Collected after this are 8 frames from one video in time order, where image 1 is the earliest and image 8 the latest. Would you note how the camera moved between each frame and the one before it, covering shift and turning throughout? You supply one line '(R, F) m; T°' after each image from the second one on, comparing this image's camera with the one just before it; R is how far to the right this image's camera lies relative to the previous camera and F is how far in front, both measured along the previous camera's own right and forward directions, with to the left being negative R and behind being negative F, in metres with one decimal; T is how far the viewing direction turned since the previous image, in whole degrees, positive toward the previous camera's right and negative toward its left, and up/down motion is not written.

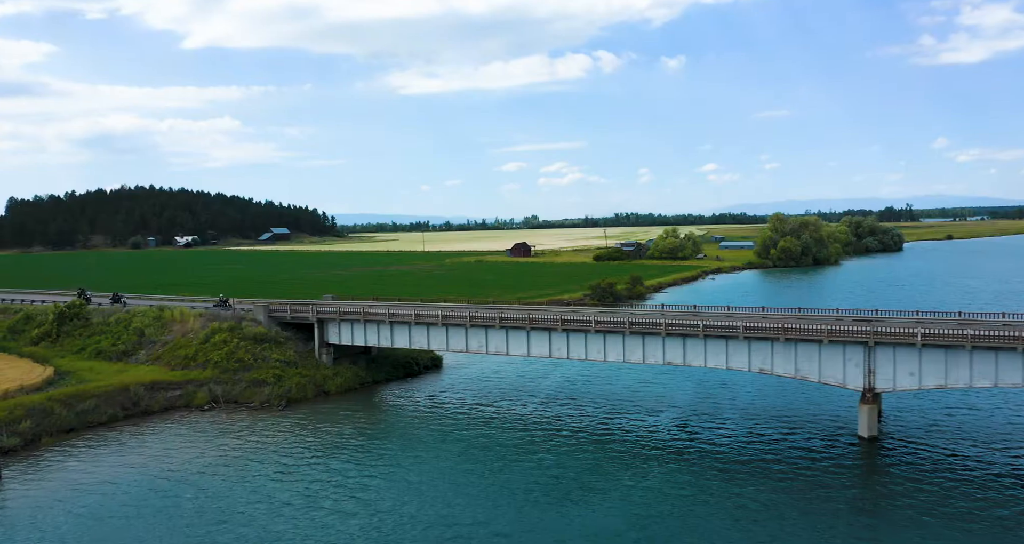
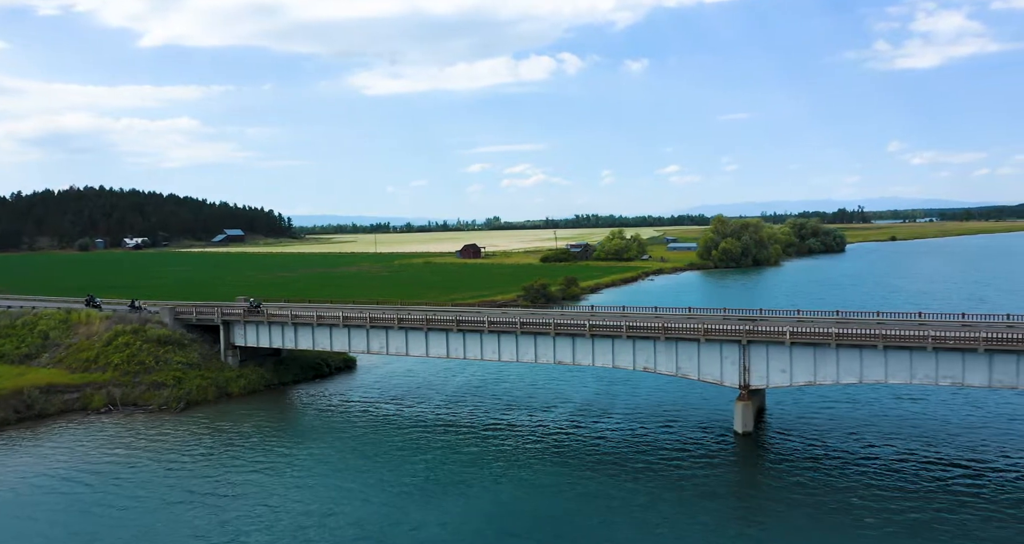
(+4.6, -0.6) m; +2°
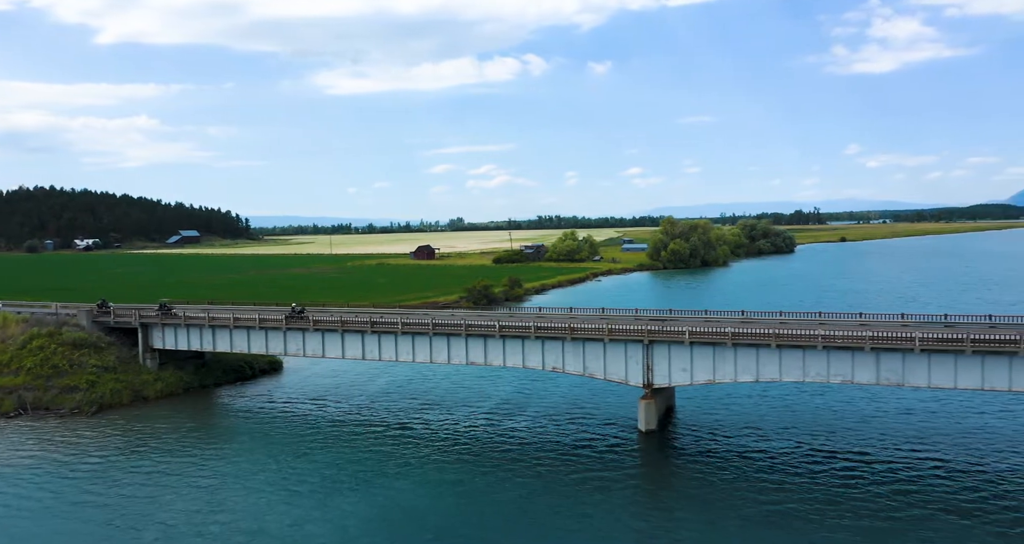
(+3.4, -0.4) m; +2°
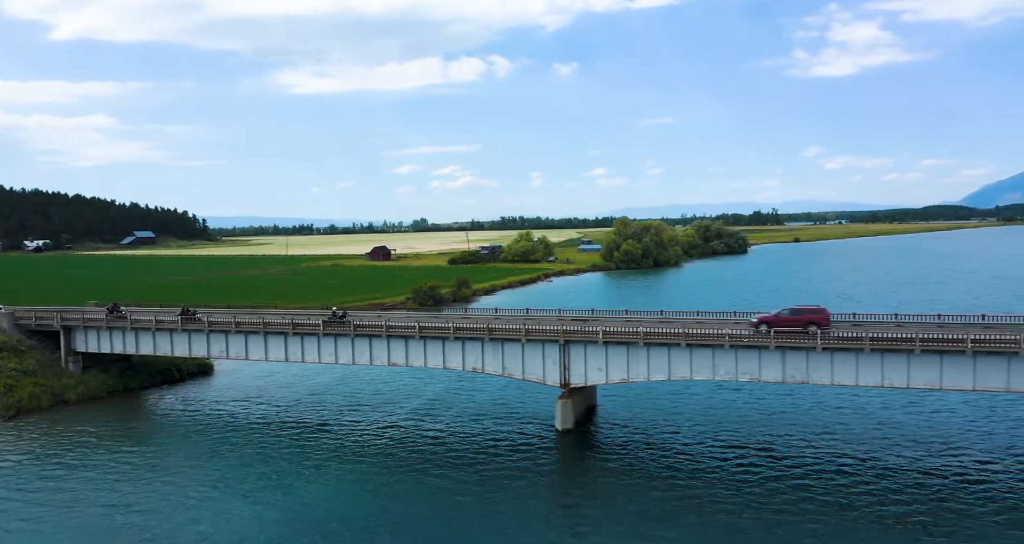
(+2.8, -0.4) m; +2°
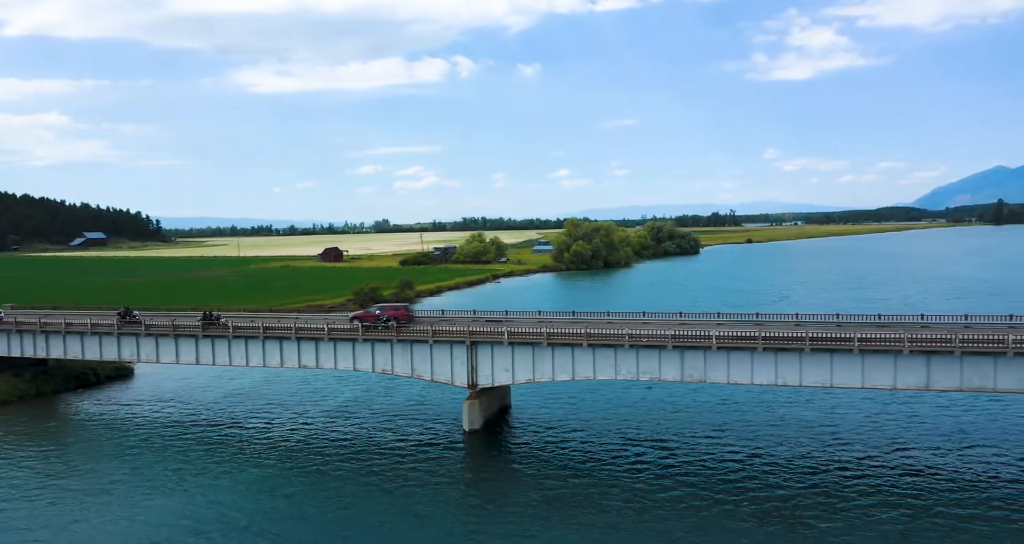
(+3.4, -0.3) m; +2°
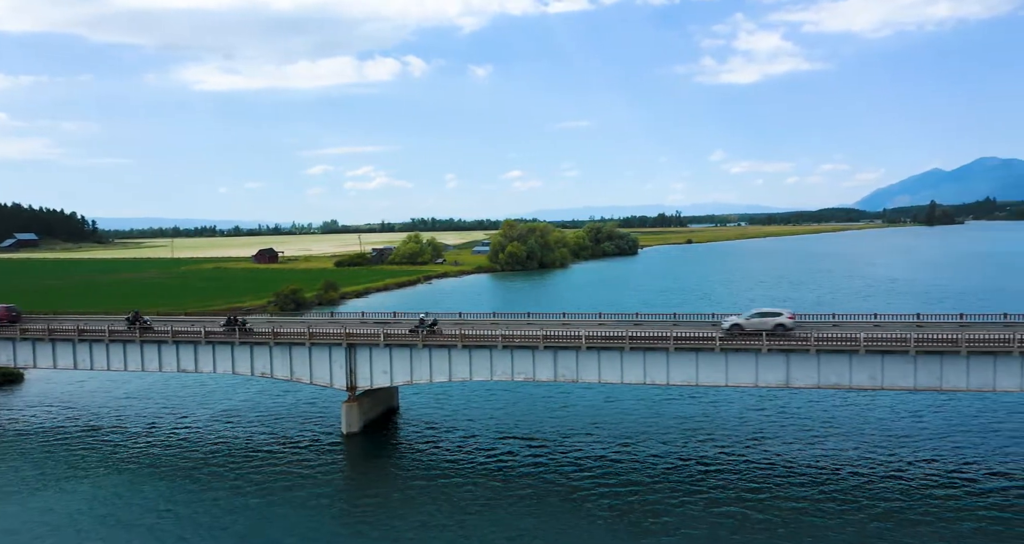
(+4.5, -0.4) m; +3°
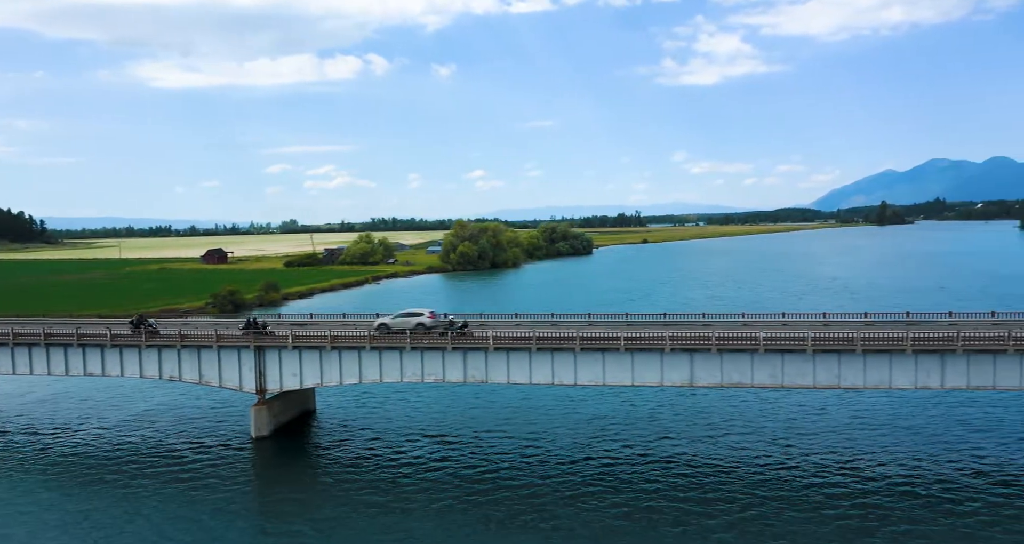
(+3.1, -0.1) m; +2°
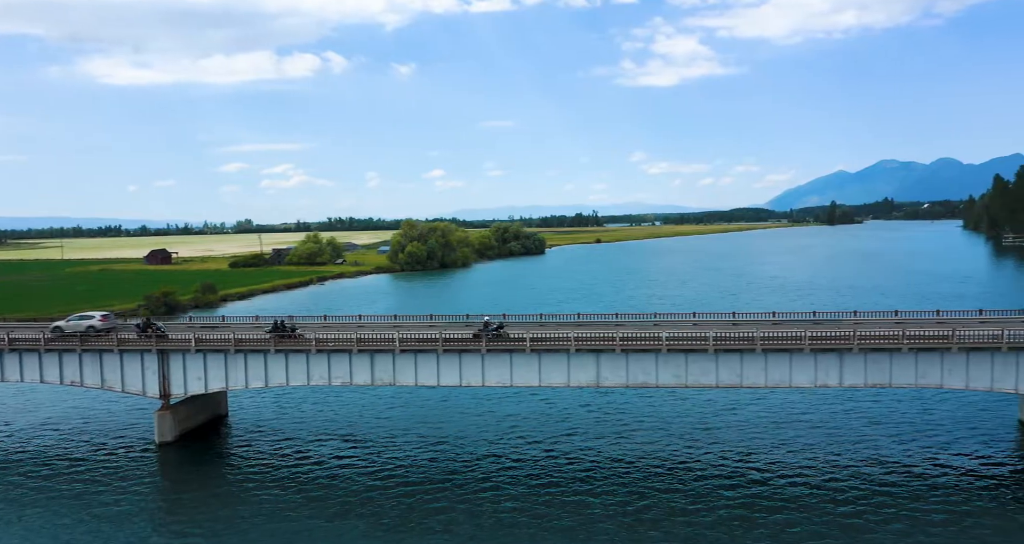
(+3.0, -0.1) m; +3°
